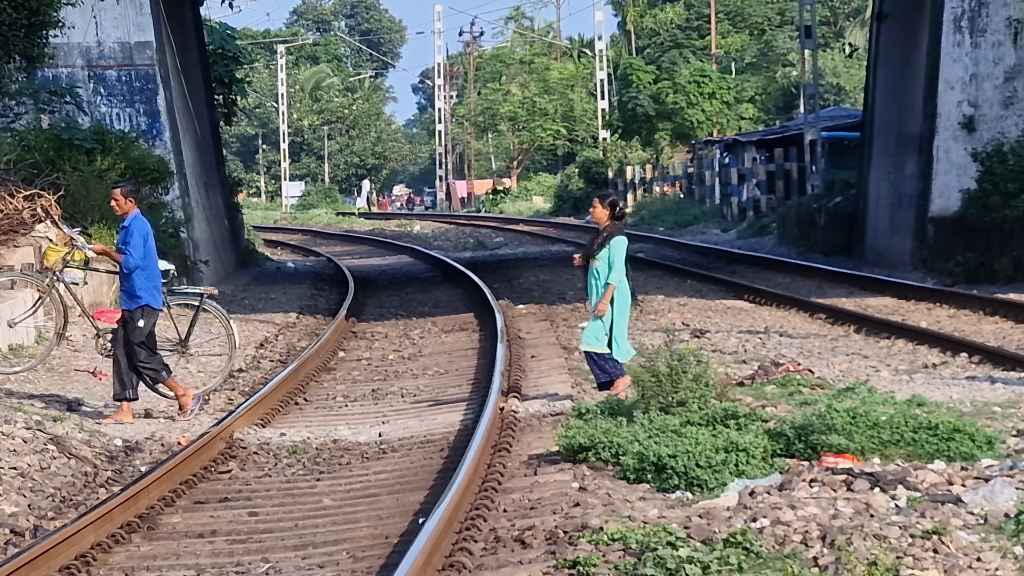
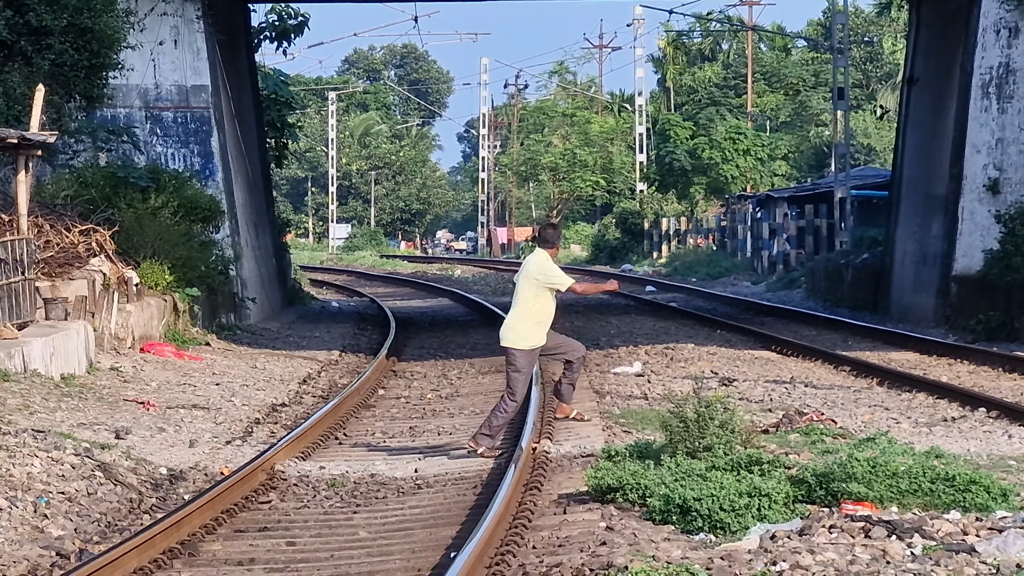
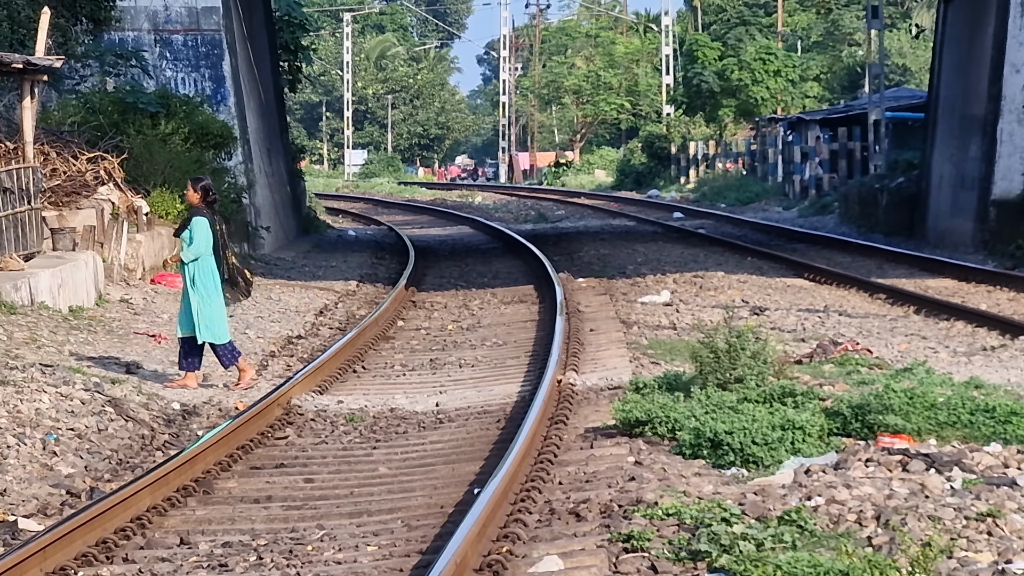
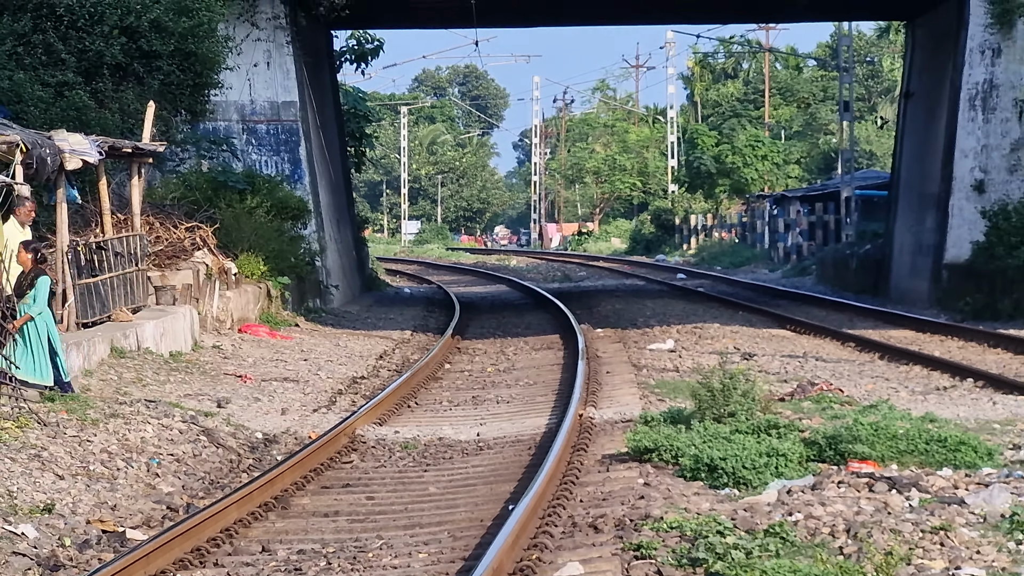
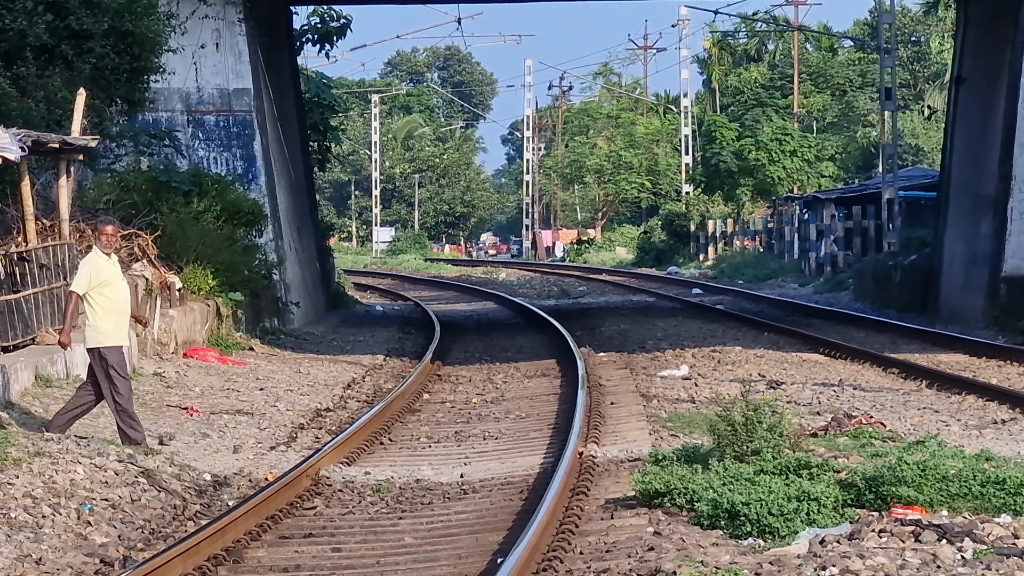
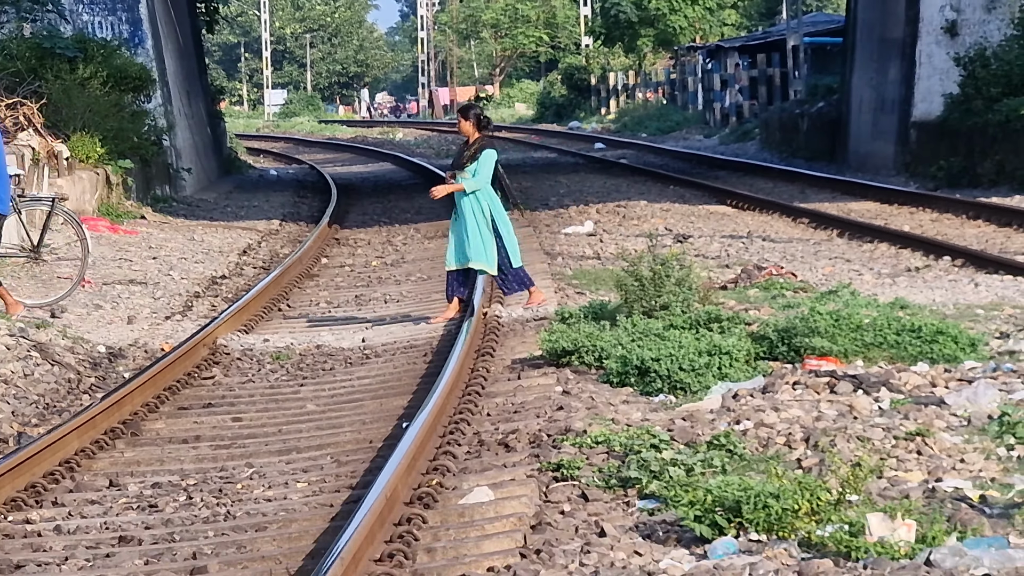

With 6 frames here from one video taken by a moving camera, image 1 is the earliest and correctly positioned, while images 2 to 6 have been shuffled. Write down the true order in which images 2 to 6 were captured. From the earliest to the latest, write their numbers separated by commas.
6, 3, 4, 5, 2
